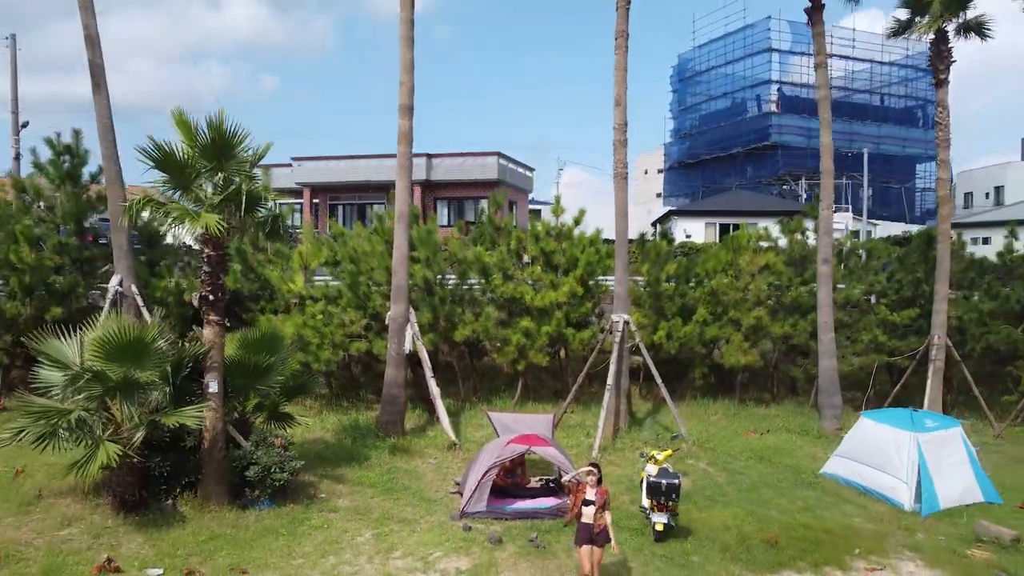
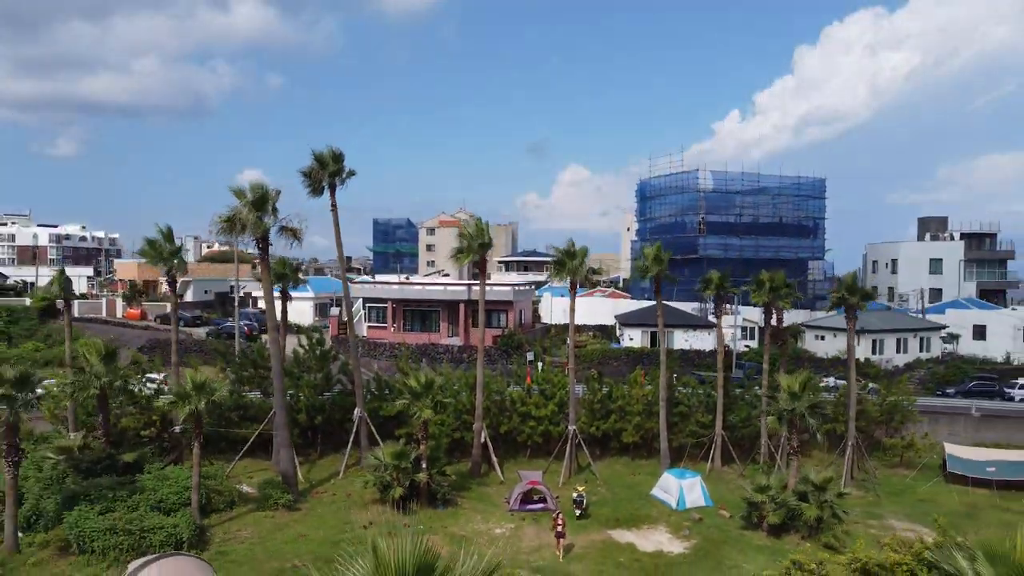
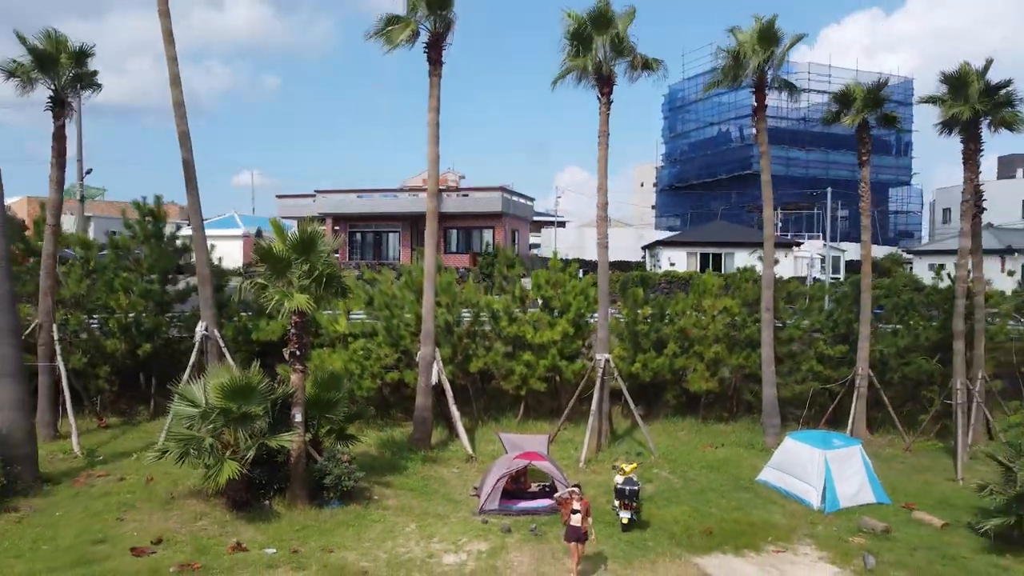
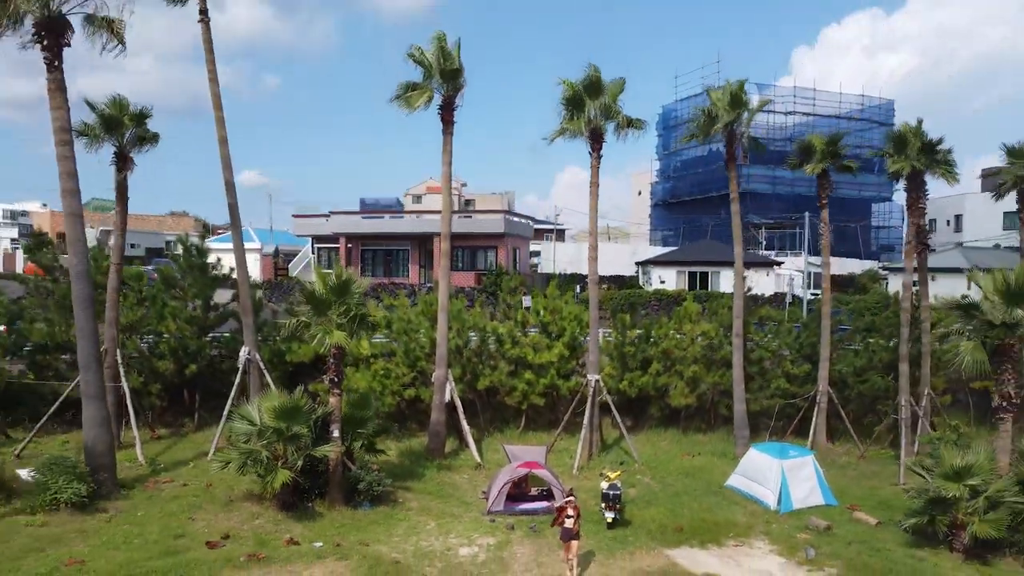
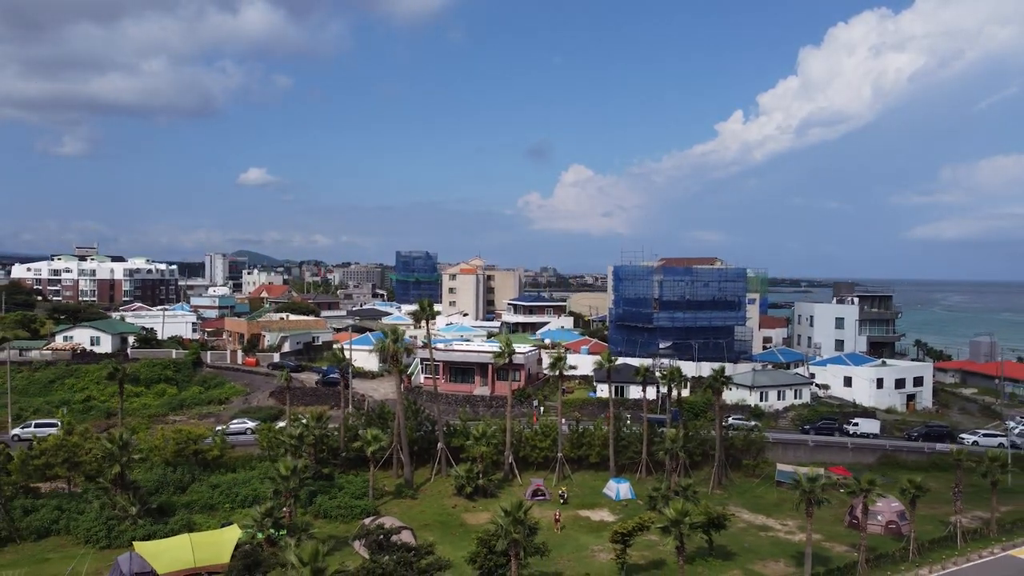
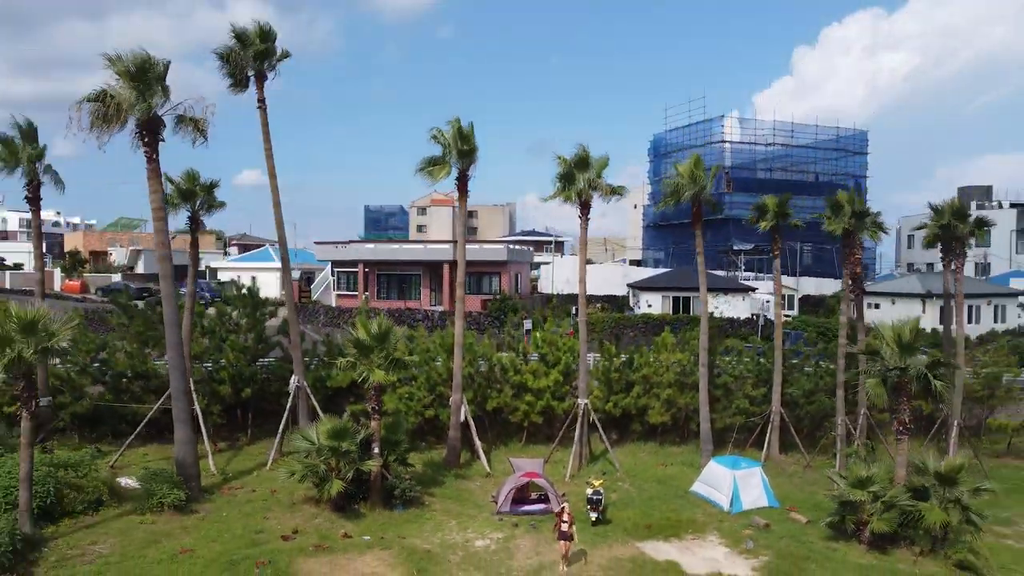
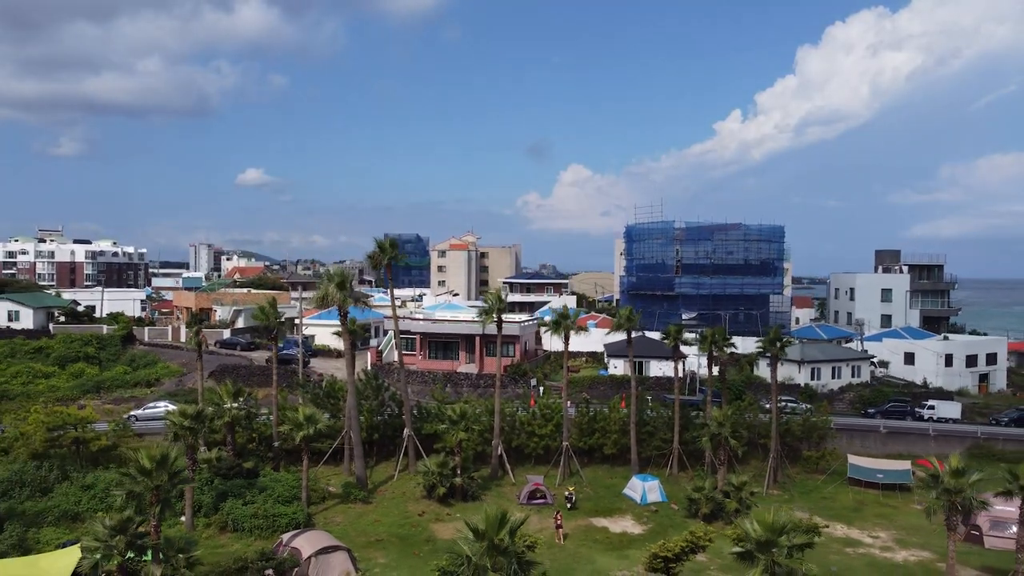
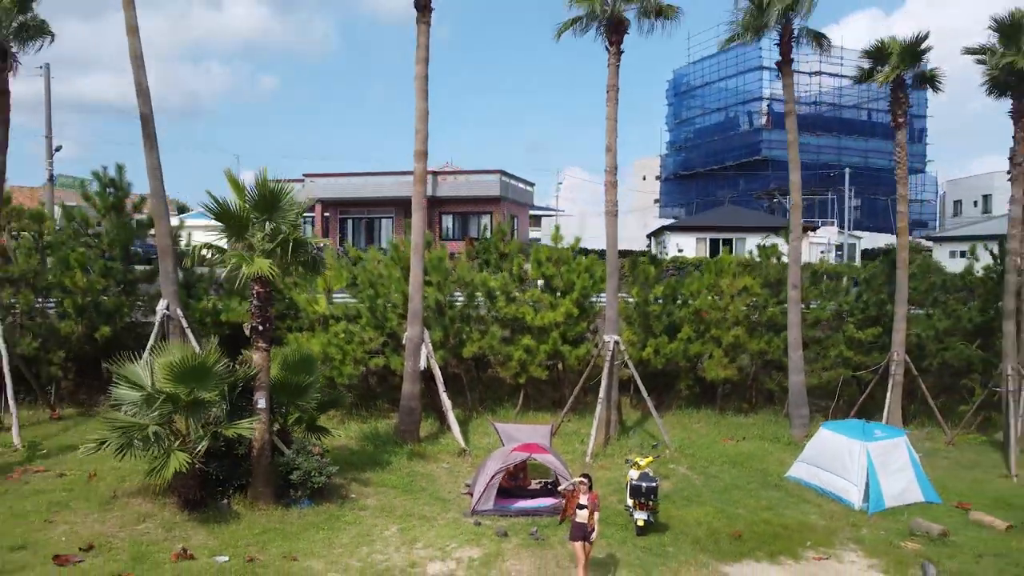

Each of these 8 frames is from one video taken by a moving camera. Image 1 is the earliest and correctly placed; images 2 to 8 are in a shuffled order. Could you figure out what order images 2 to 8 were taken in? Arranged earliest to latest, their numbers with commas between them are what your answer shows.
8, 3, 4, 6, 2, 7, 5
